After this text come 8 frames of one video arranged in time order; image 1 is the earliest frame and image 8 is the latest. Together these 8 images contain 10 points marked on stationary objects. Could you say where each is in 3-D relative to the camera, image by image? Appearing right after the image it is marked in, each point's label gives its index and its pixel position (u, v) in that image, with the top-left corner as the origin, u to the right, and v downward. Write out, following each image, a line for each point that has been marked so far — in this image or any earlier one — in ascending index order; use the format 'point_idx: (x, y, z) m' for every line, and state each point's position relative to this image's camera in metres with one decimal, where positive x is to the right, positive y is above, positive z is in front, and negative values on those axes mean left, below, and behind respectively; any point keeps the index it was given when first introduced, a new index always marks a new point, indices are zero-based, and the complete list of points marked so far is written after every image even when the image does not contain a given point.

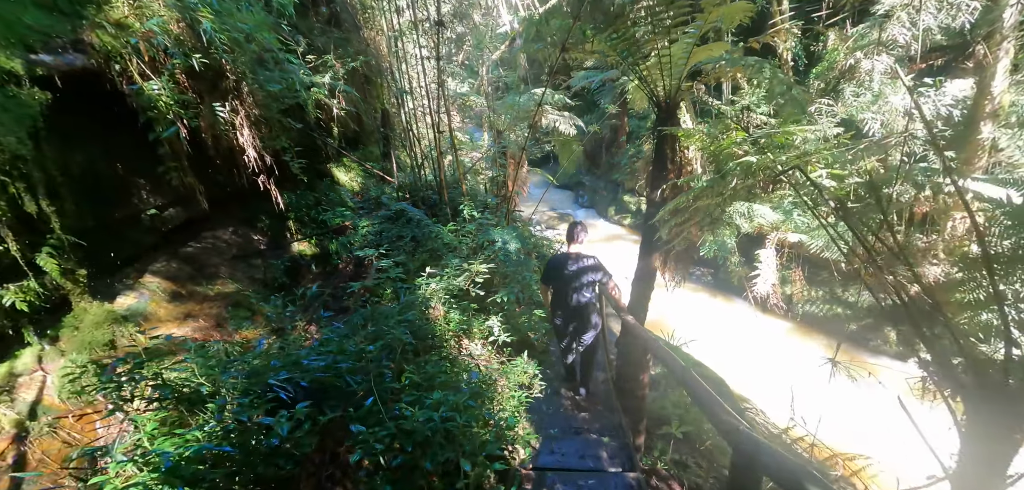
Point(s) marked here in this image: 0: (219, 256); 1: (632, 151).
0: (-2.4, -0.1, +3.3) m
1: (+2.7, +2.2, +9.6) m
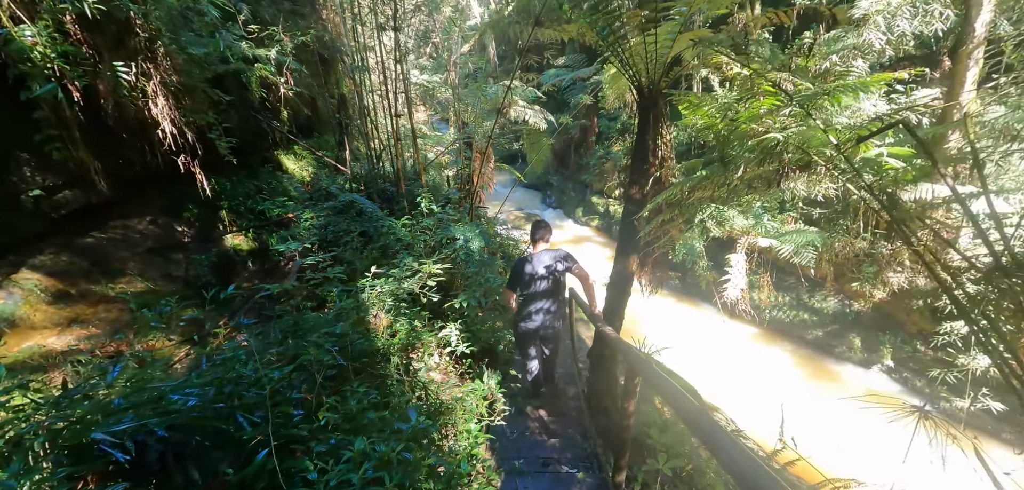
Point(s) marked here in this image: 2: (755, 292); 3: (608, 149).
0: (-2.6, 0.0, +2.8) m
1: (+2.0, +2.1, +9.4) m
2: (+3.5, -0.7, +6.0) m
3: (+2.2, +2.2, +9.3) m
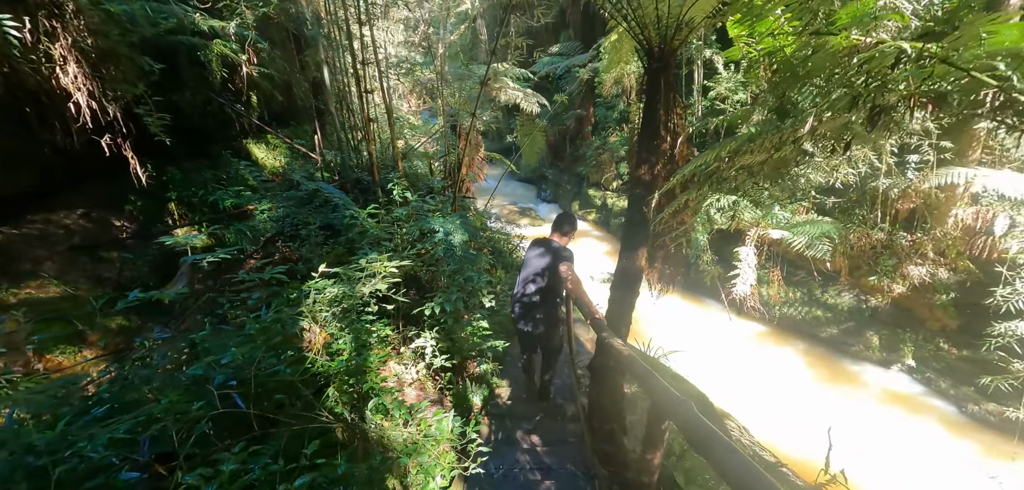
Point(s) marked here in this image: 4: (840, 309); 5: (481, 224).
0: (-2.7, 0.0, +2.4) m
1: (+1.9, +2.3, +9.0) m
2: (+3.4, -0.6, +5.6) m
3: (+2.0, +2.3, +8.9) m
4: (+4.2, -0.8, +5.2) m
5: (-0.3, +0.2, +3.7) m
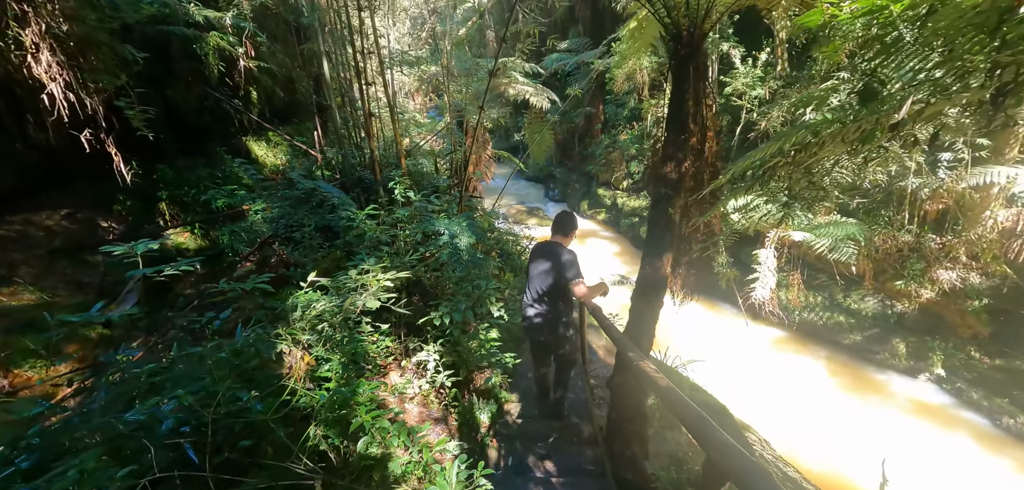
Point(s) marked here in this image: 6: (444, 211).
0: (-2.6, 0.0, +2.2) m
1: (+2.0, +2.2, +8.8) m
2: (+3.5, -0.6, +5.4) m
3: (+2.2, +2.3, +8.7) m
4: (+4.2, -0.8, +5.0) m
5: (-0.2, +0.2, +3.5) m
6: (-0.5, +0.2, +2.9) m
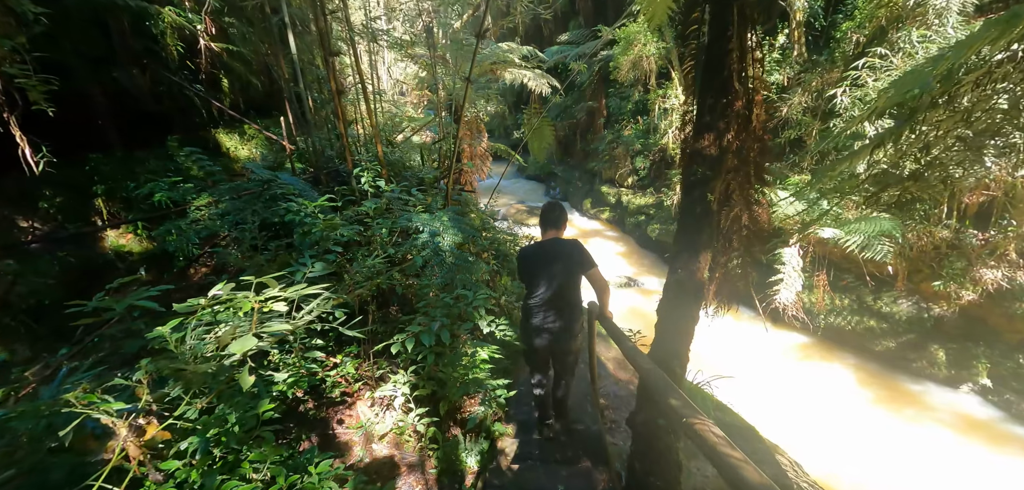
0: (-2.7, 0.0, +1.8) m
1: (+2.0, +2.2, +8.4) m
2: (+3.5, -0.6, +4.9) m
3: (+2.1, +2.3, +8.3) m
4: (+4.2, -0.8, +4.5) m
5: (-0.2, +0.2, +3.1) m
6: (-0.5, +0.2, +2.4) m
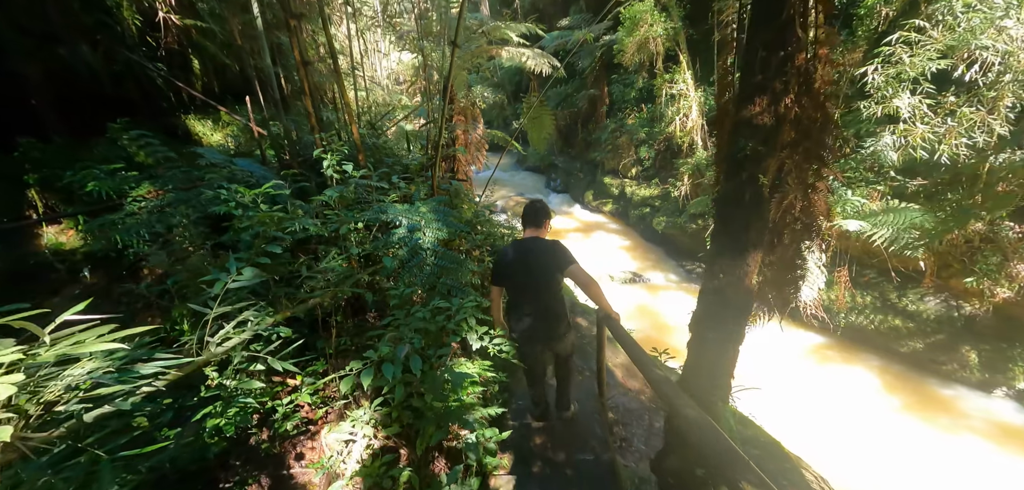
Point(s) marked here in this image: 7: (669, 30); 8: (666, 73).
0: (-2.7, 0.0, +1.5) m
1: (+2.0, +2.4, +8.0) m
2: (+3.5, -0.5, +4.6) m
3: (+2.1, +2.4, +7.9) m
4: (+4.2, -0.7, +4.2) m
5: (-0.3, +0.2, +2.8) m
6: (-0.5, +0.3, +2.1) m
7: (+2.2, +3.1, +5.9) m
8: (+2.4, +2.7, +6.5) m
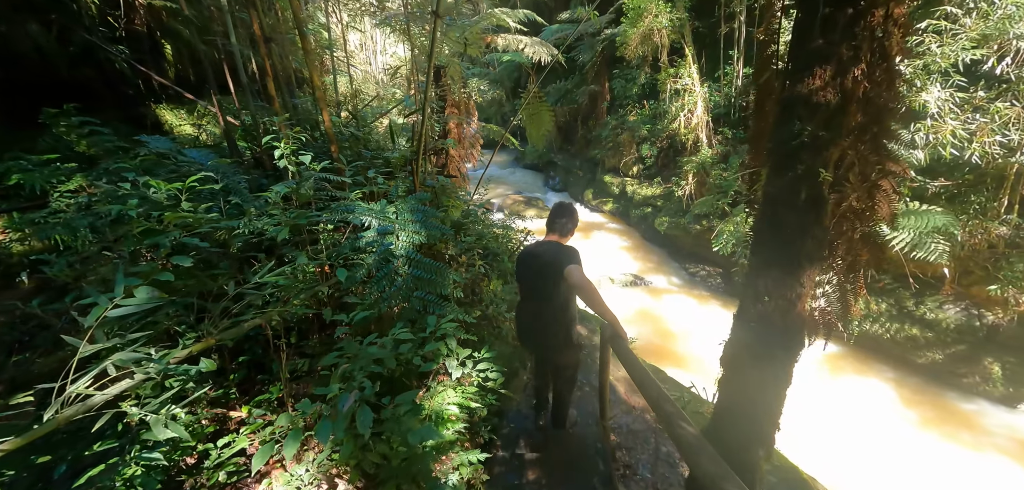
0: (-2.7, 0.0, +1.2) m
1: (+1.9, +2.4, +7.7) m
2: (+3.4, -0.5, +4.4) m
3: (+2.1, +2.4, +7.7) m
4: (+4.2, -0.8, +4.0) m
5: (-0.3, +0.2, +2.5) m
6: (-0.6, +0.2, +1.8) m
7: (+2.2, +3.1, +5.6) m
8: (+2.4, +2.7, +6.2) m
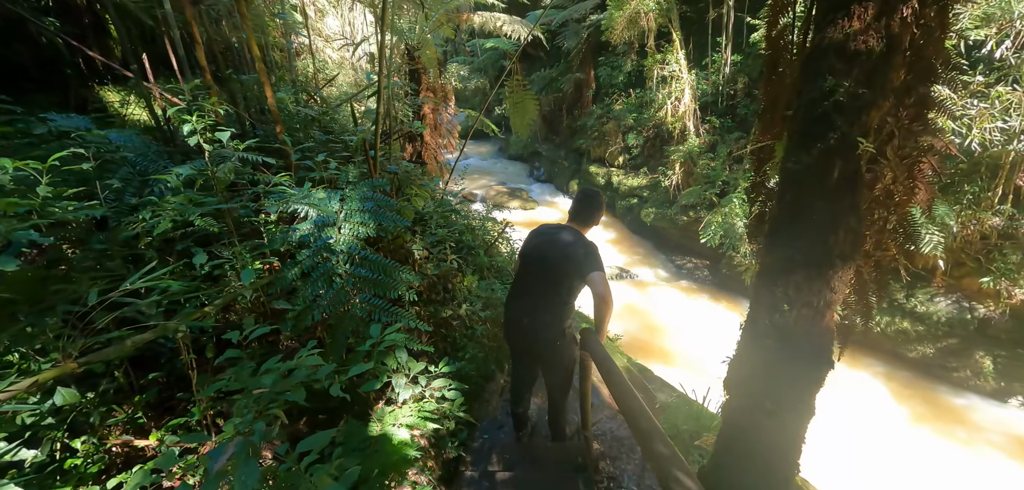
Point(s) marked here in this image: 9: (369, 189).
0: (-2.8, 0.0, +0.9) m
1: (+1.6, +2.5, +7.5) m
2: (+3.2, -0.5, +4.2) m
3: (+1.8, +2.5, +7.5) m
4: (+4.0, -0.7, +3.9) m
5: (-0.4, +0.2, +2.3) m
6: (-0.7, +0.3, +1.6) m
7: (+2.0, +3.2, +5.4) m
8: (+2.1, +2.8, +6.0) m
9: (-0.5, +0.1, +1.4) m
